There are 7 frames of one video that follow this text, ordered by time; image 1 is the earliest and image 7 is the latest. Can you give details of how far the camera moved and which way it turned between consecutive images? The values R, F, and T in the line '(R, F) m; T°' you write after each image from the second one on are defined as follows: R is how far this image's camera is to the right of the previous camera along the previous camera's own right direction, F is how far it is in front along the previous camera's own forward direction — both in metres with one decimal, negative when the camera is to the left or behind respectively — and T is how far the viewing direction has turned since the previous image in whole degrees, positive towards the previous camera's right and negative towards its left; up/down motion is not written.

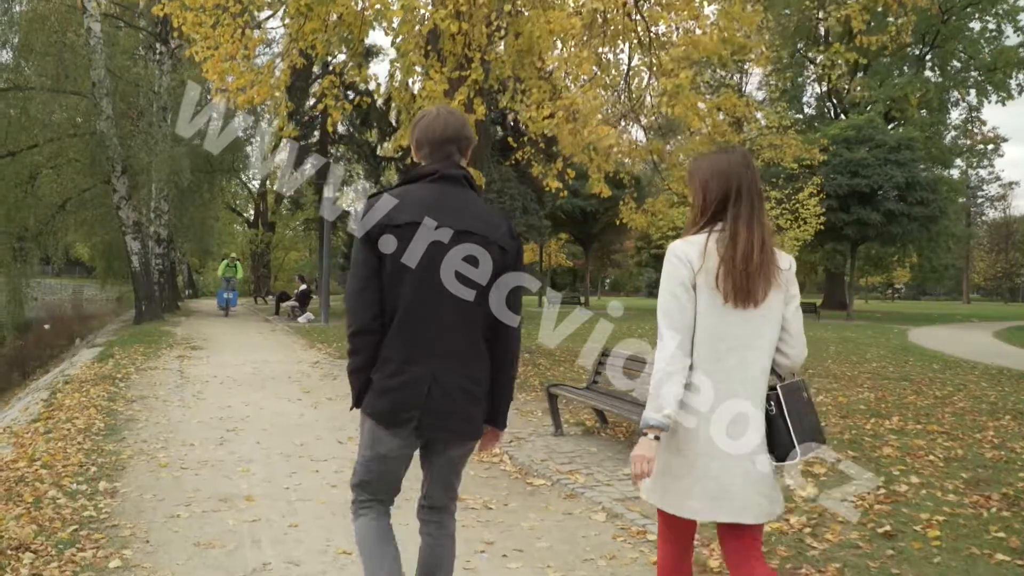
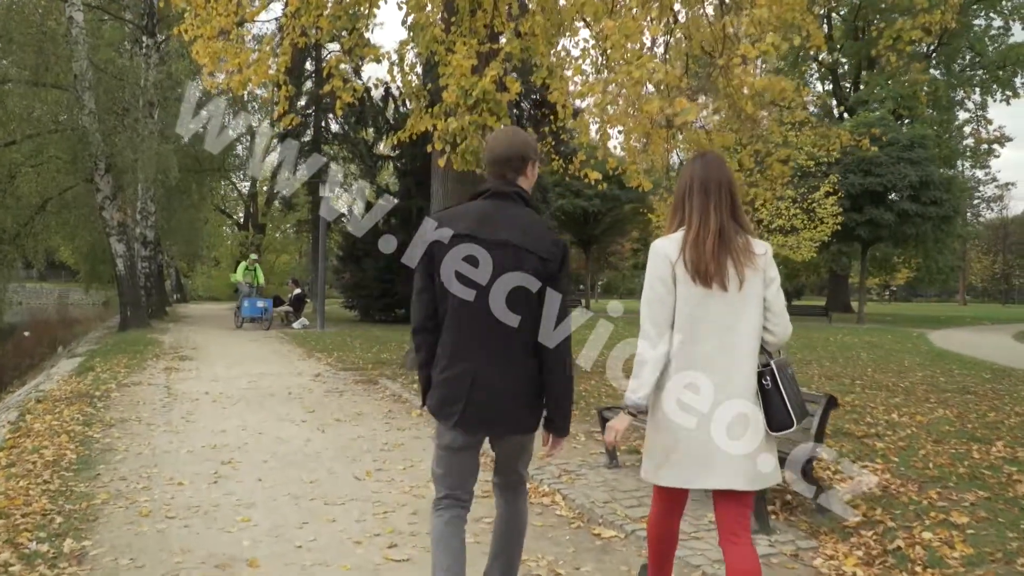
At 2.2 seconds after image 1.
(-0.4, +1.1) m; +1°
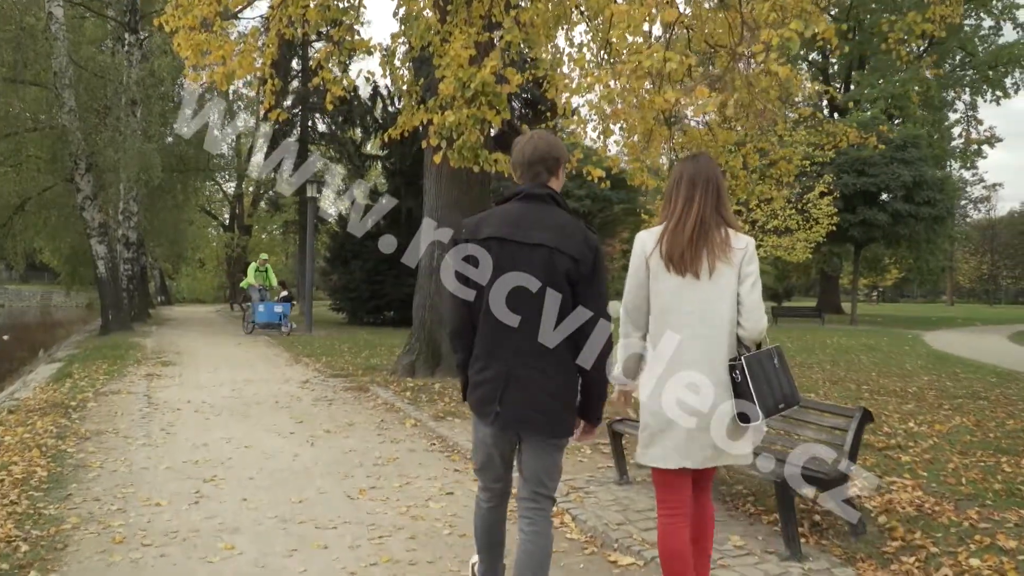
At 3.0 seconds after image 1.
(-0.1, +0.4) m; +1°
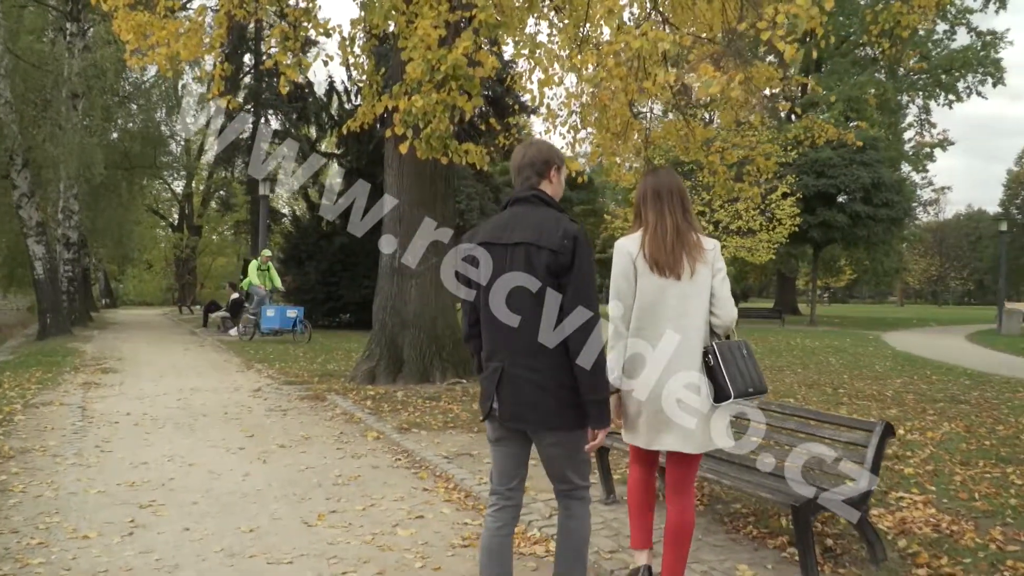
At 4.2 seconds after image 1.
(-0.1, +0.6) m; +3°
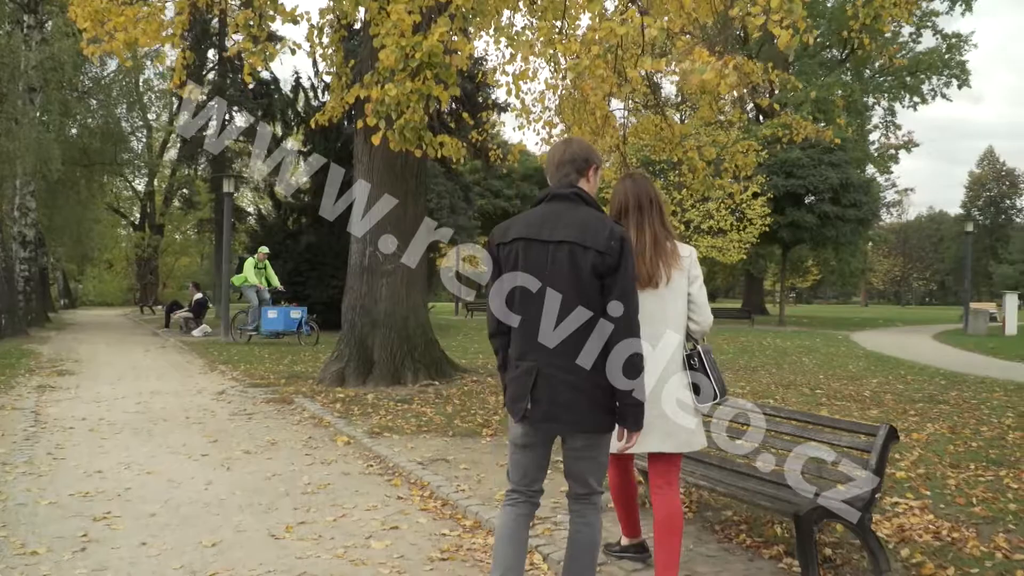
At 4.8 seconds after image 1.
(-0.1, +0.3) m; +2°
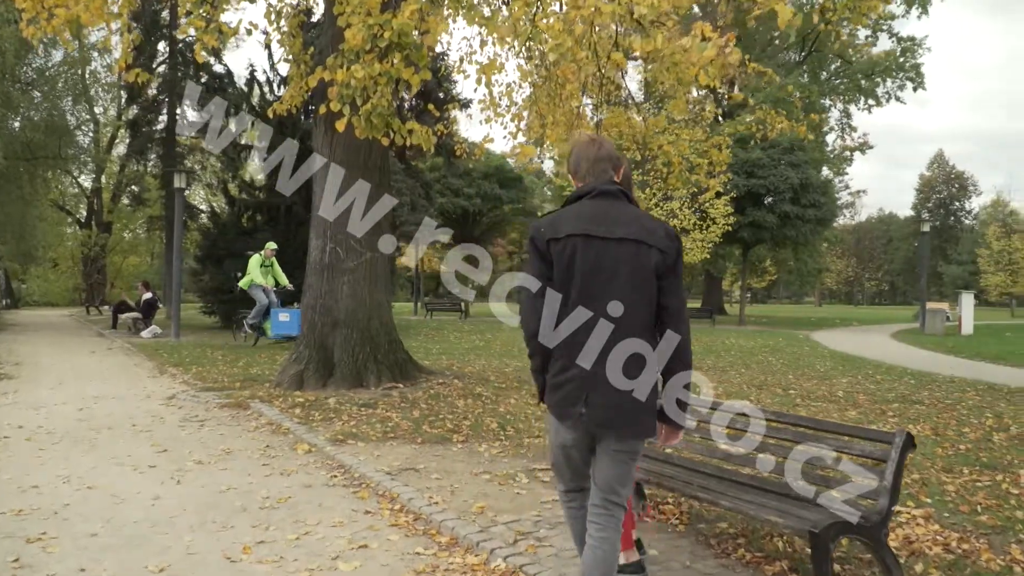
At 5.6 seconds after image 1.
(-0.1, +0.4) m; +3°
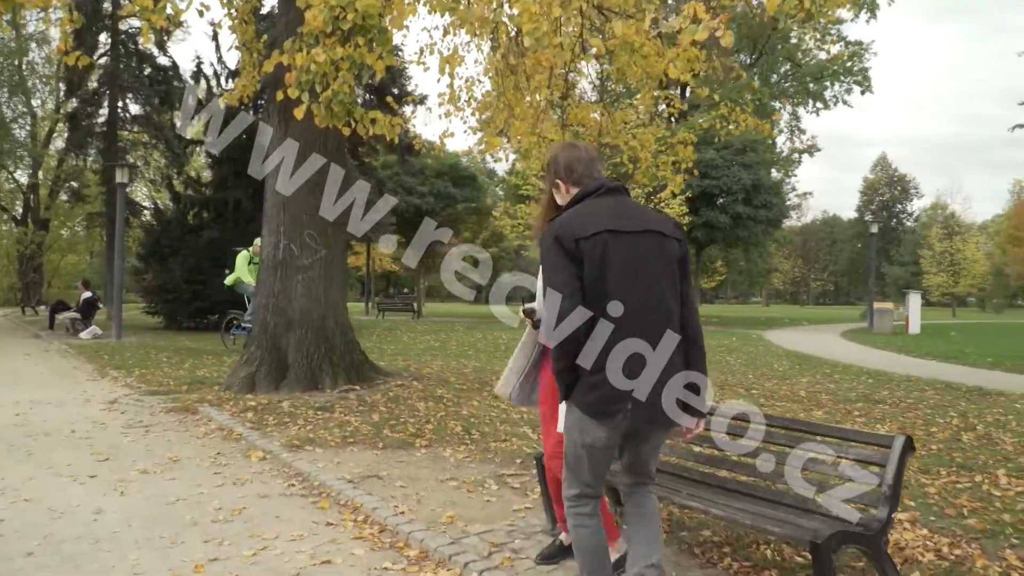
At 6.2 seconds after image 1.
(-0.1, +0.3) m; +3°
